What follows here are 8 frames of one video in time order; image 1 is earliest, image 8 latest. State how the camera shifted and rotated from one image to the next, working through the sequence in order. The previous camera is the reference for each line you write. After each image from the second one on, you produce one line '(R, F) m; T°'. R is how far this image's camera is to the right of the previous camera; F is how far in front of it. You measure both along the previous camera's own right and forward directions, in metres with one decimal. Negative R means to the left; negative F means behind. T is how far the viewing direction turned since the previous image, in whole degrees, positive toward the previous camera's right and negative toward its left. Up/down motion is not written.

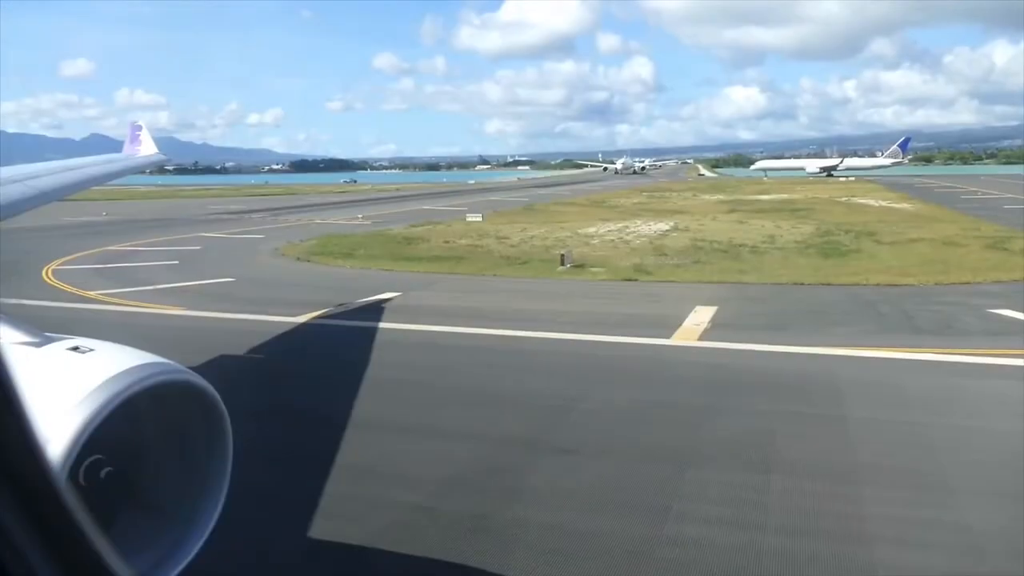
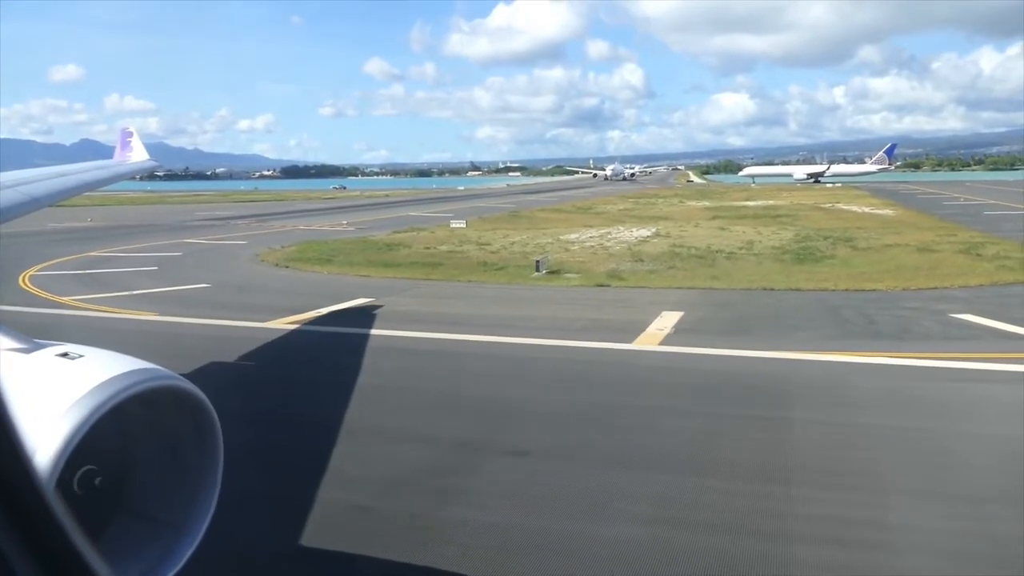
(+0.4, -0.2) m; +1°
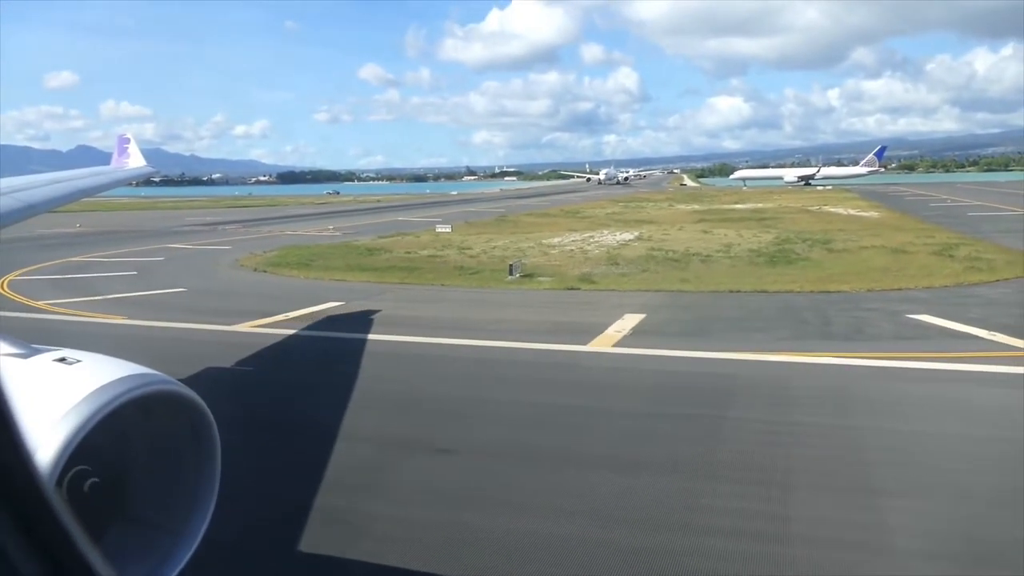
(+0.5, -0.2) m; 0°
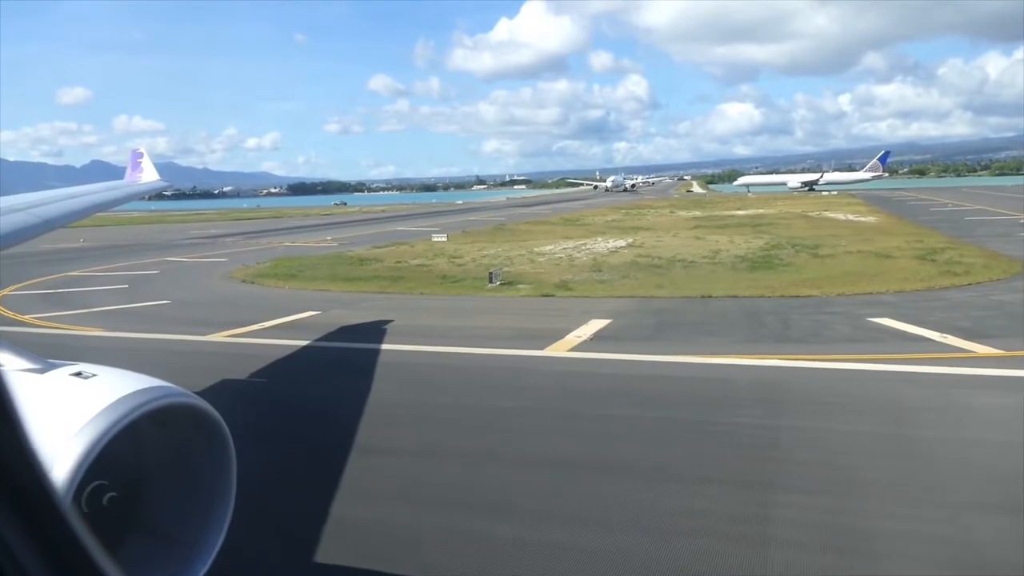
(+0.8, -0.3) m; -1°
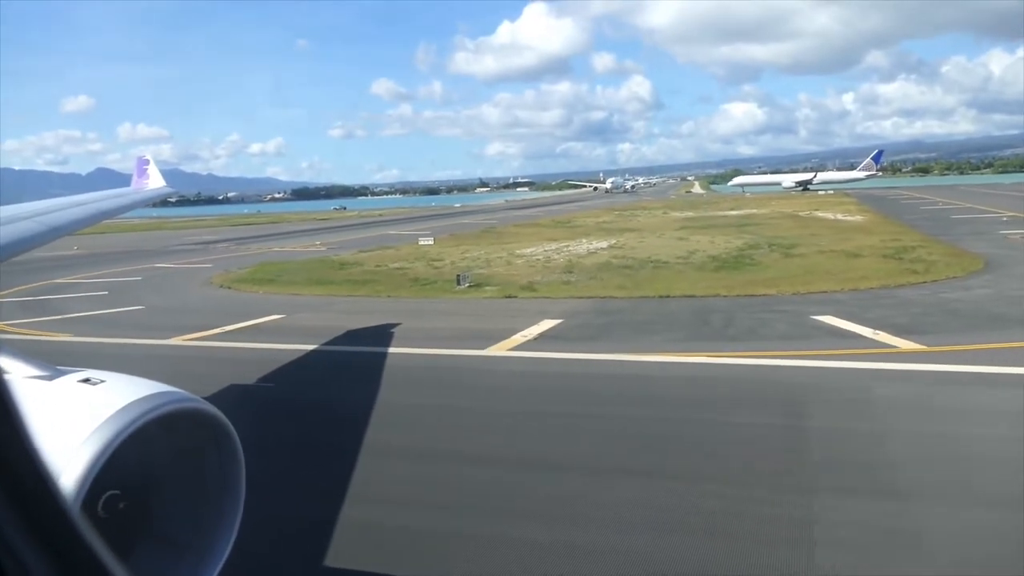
(+0.9, -0.4) m; 0°
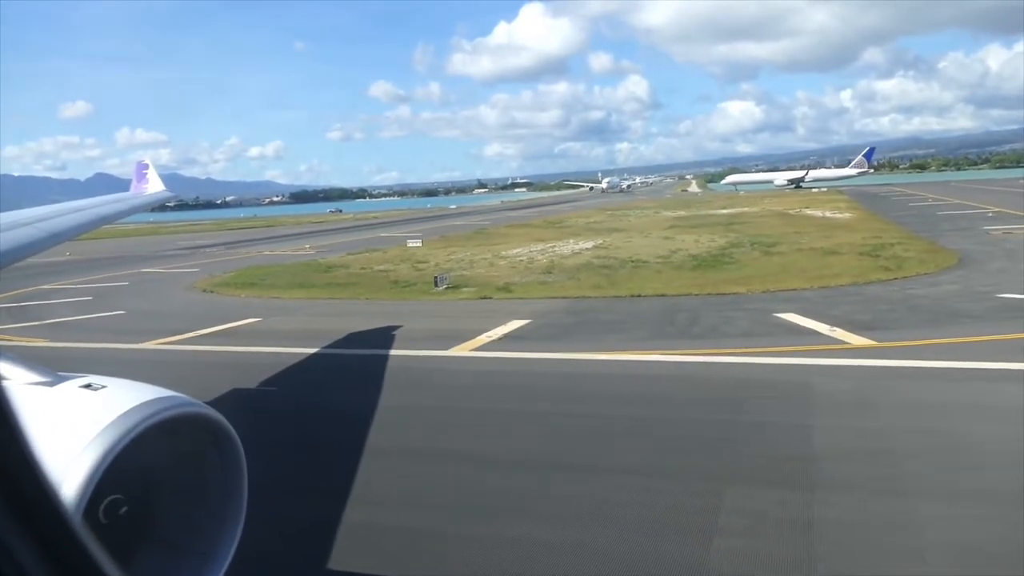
(+0.5, -0.2) m; 0°
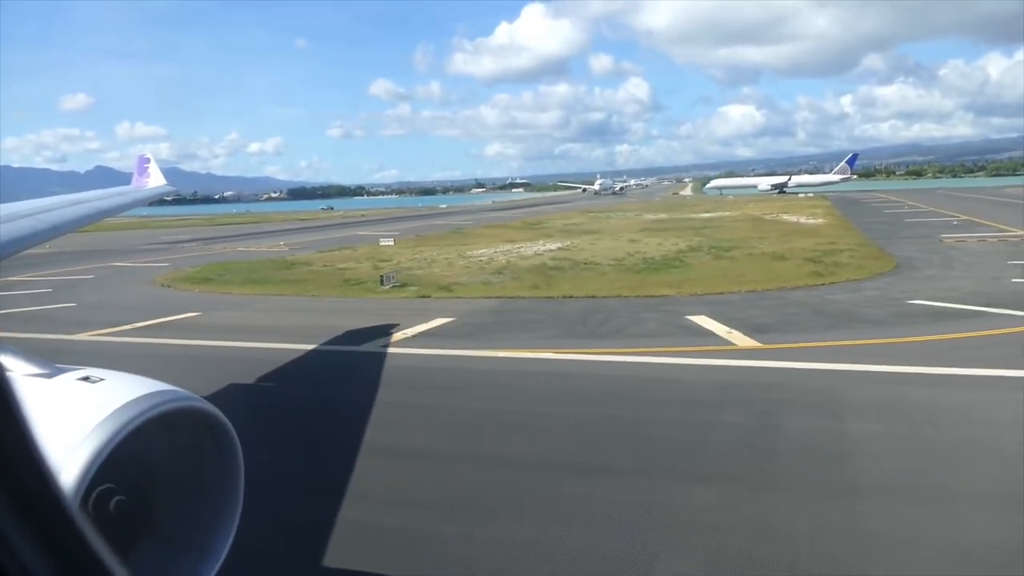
(+1.3, -0.6) m; 0°
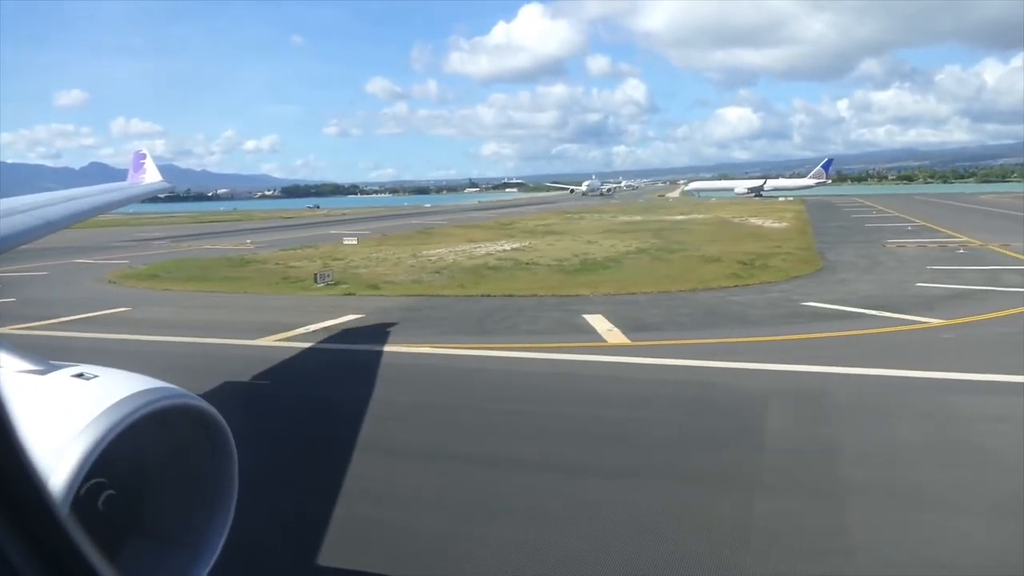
(+1.7, -0.7) m; 0°
